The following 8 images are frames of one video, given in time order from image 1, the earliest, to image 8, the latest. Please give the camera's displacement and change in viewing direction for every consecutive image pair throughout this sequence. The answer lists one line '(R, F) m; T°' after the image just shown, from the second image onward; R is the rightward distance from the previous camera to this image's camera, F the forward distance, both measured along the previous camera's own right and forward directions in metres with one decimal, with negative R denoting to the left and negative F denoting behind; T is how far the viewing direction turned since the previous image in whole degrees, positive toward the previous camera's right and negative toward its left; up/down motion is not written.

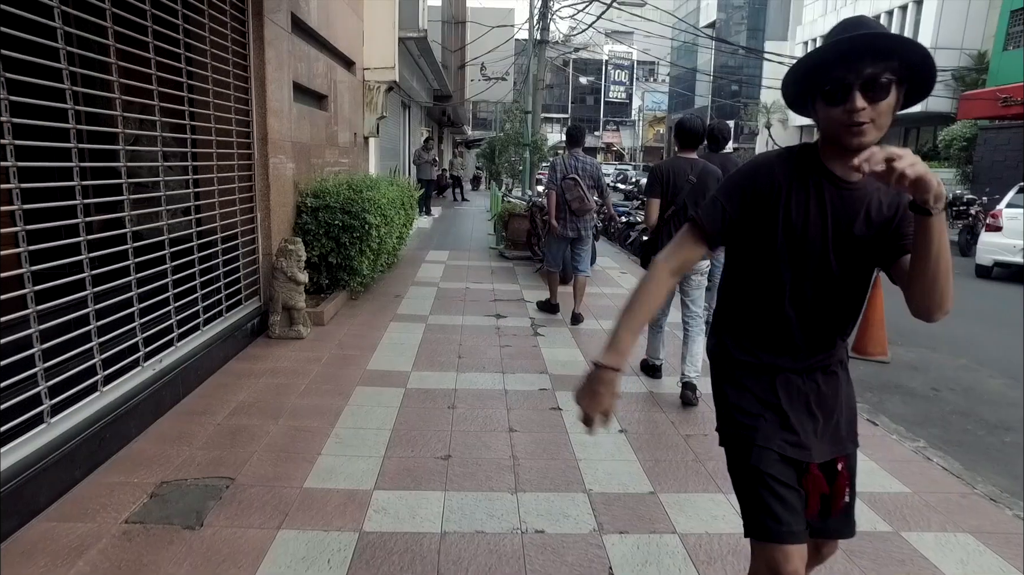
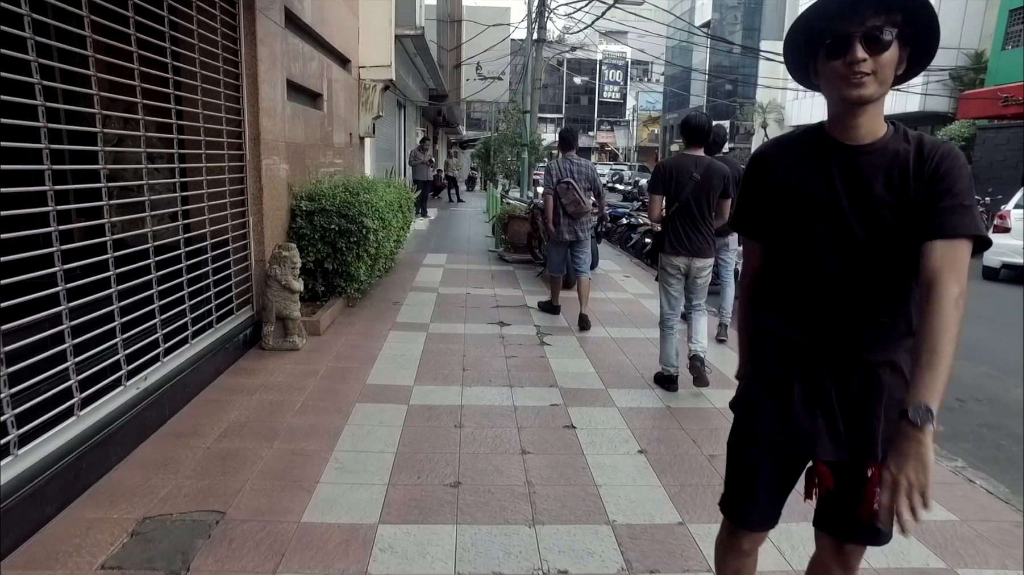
(-0.1, +0.3) m; +1°
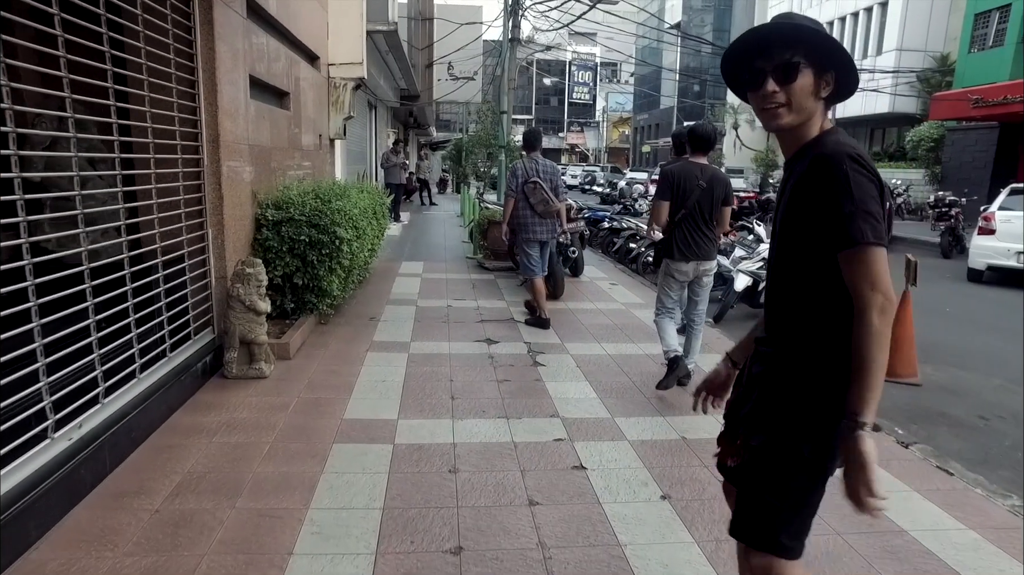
(-0.2, +0.5) m; +3°
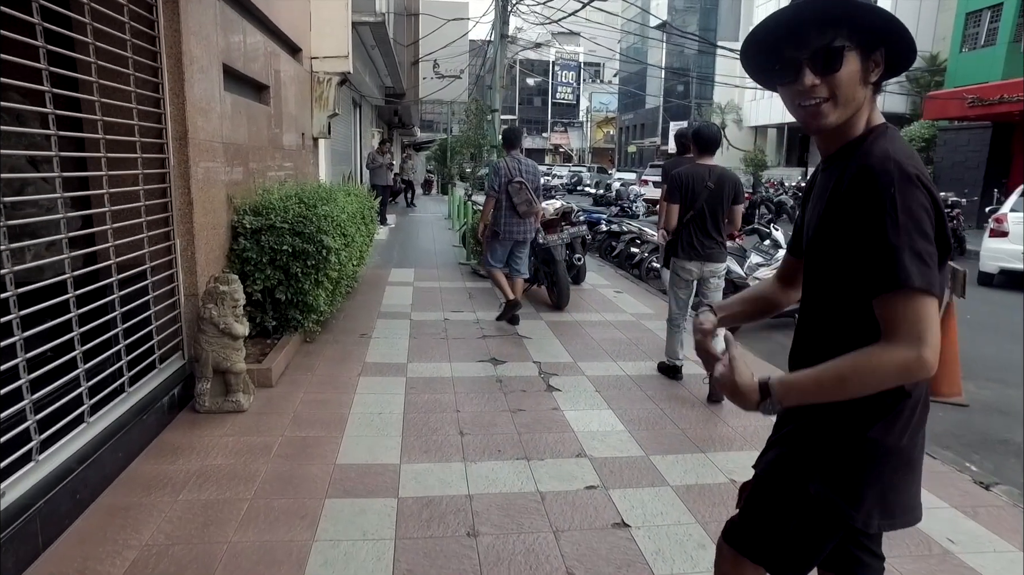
(-0.2, +0.6) m; +2°
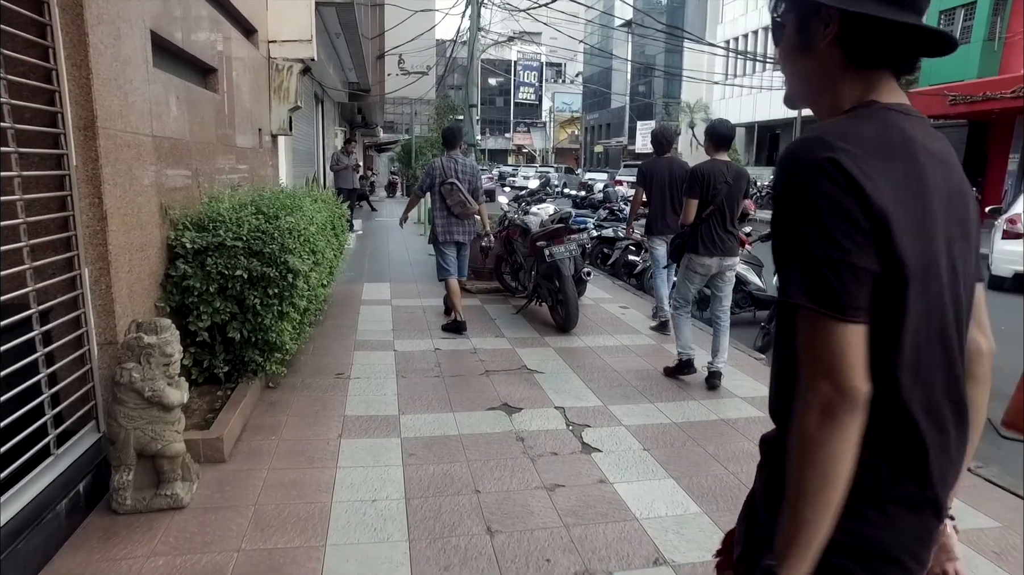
(-0.3, +1.0) m; +3°
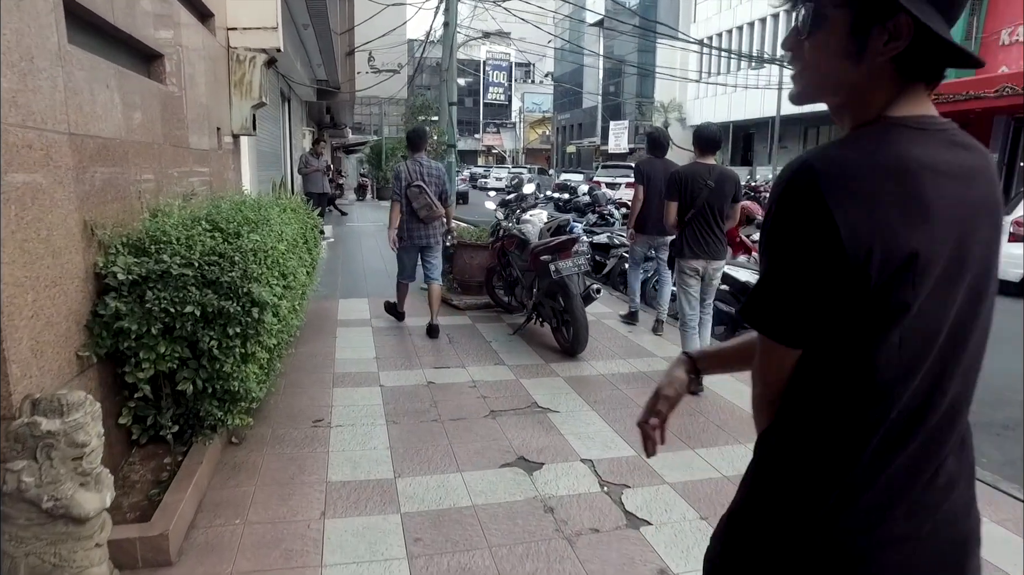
(-0.2, +0.7) m; +3°
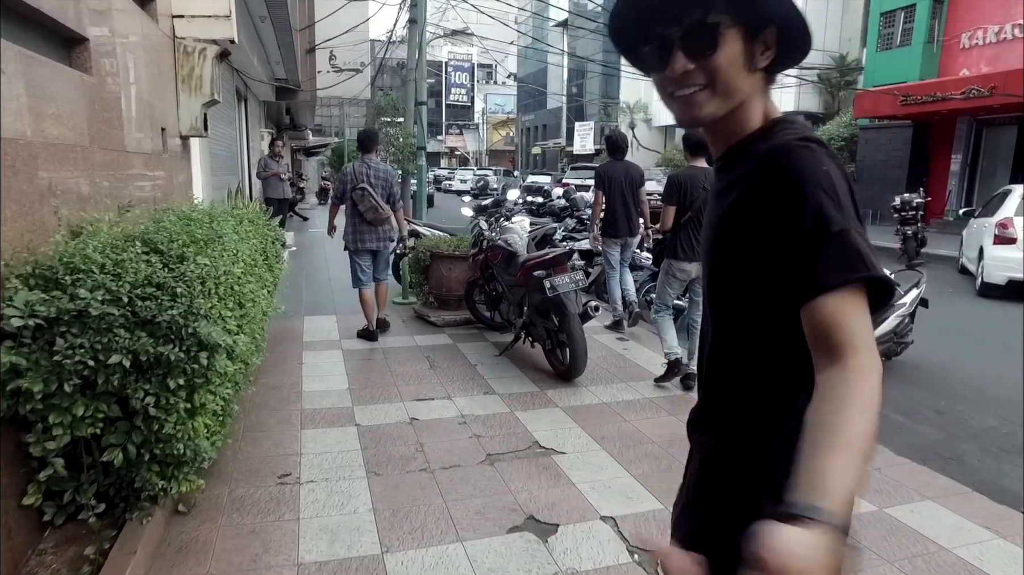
(-0.2, +0.5) m; +3°
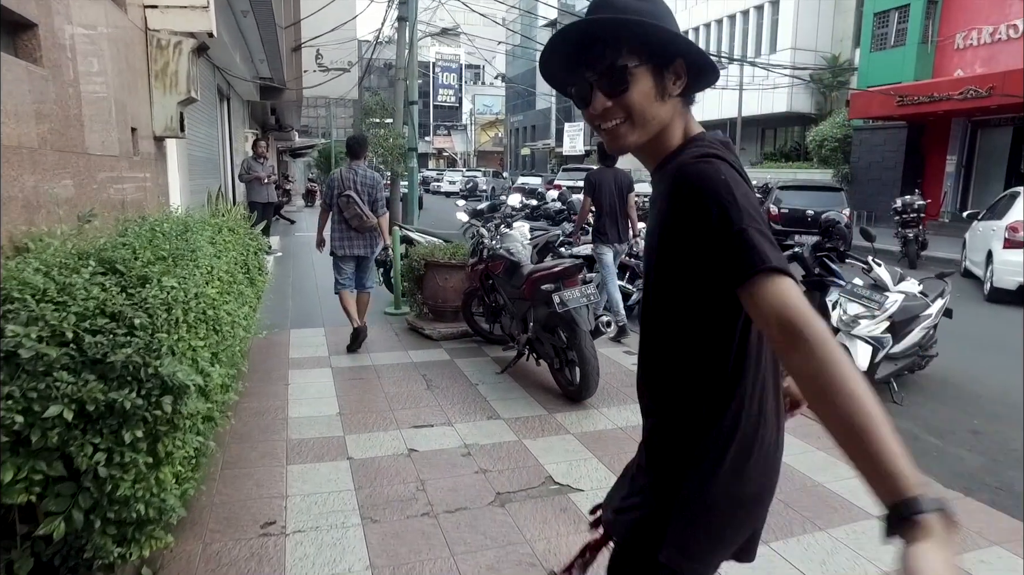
(-0.1, +0.4) m; +1°
